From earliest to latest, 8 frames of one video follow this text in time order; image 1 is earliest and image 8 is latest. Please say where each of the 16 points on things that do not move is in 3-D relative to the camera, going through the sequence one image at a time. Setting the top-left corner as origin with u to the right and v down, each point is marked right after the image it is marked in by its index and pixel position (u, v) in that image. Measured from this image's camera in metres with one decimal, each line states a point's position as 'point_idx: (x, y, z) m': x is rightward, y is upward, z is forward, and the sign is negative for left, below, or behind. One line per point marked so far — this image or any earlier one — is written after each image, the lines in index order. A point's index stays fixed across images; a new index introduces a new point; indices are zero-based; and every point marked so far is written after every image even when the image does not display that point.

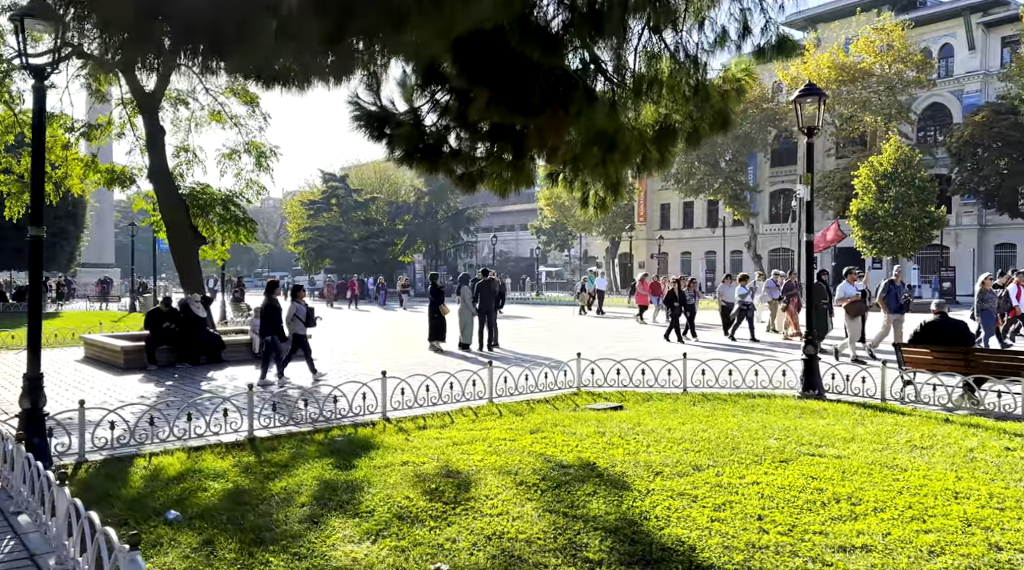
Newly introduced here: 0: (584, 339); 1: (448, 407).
0: (+1.3, -1.3, +16.3) m
1: (-0.8, -1.4, +9.5) m
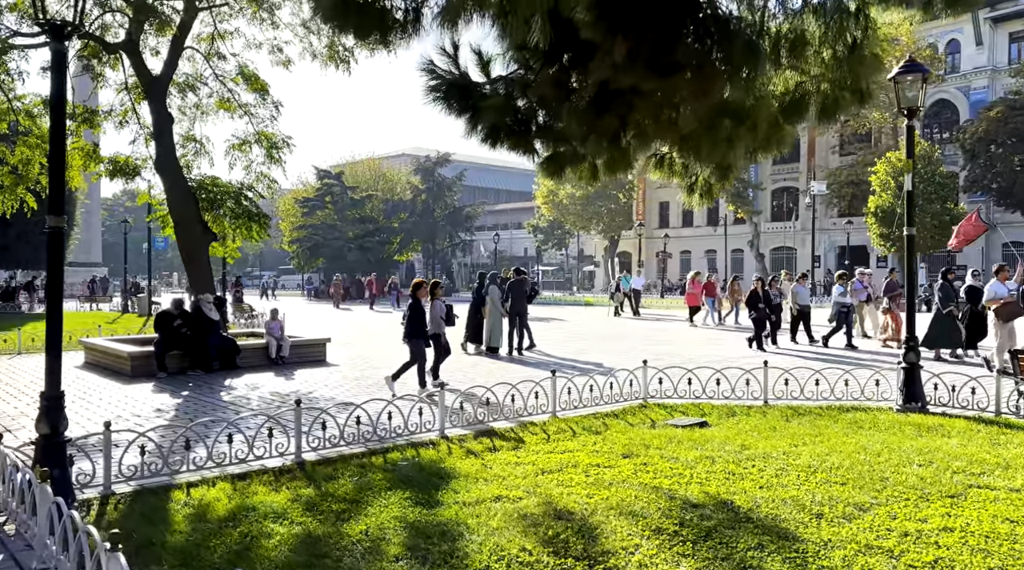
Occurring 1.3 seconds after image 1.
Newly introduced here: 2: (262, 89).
0: (+1.9, -1.3, +15.2) m
1: (0.0, -1.4, +8.5) m
2: (-5.2, +4.0, +17.6) m
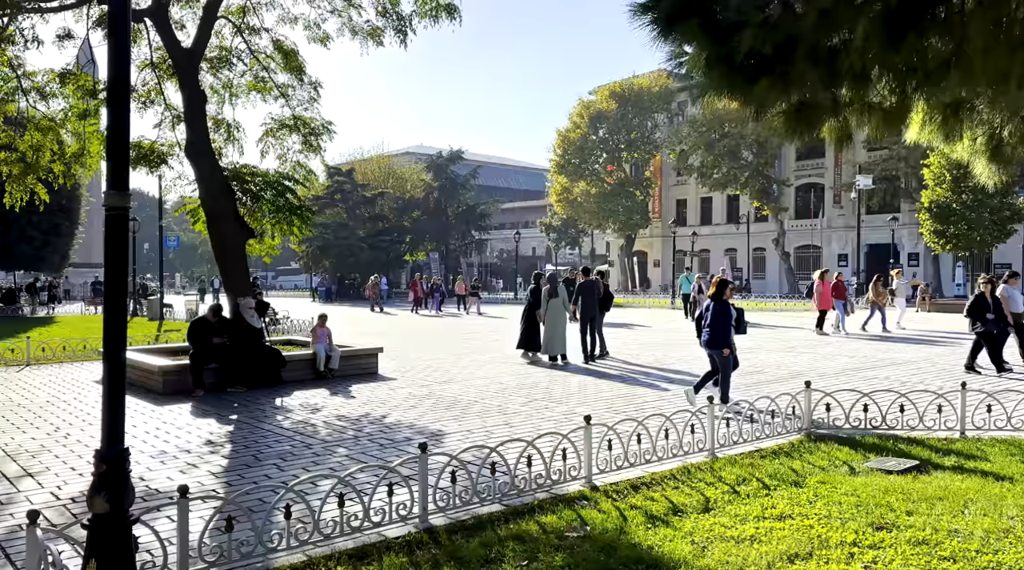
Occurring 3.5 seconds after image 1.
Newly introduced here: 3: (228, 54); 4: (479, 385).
0: (+3.2, -1.3, +13.4) m
1: (+1.2, -1.4, +6.6) m
2: (-3.9, +4.0, +15.7) m
3: (-4.8, +3.9, +14.7) m
4: (-0.5, -1.4, +12.0) m
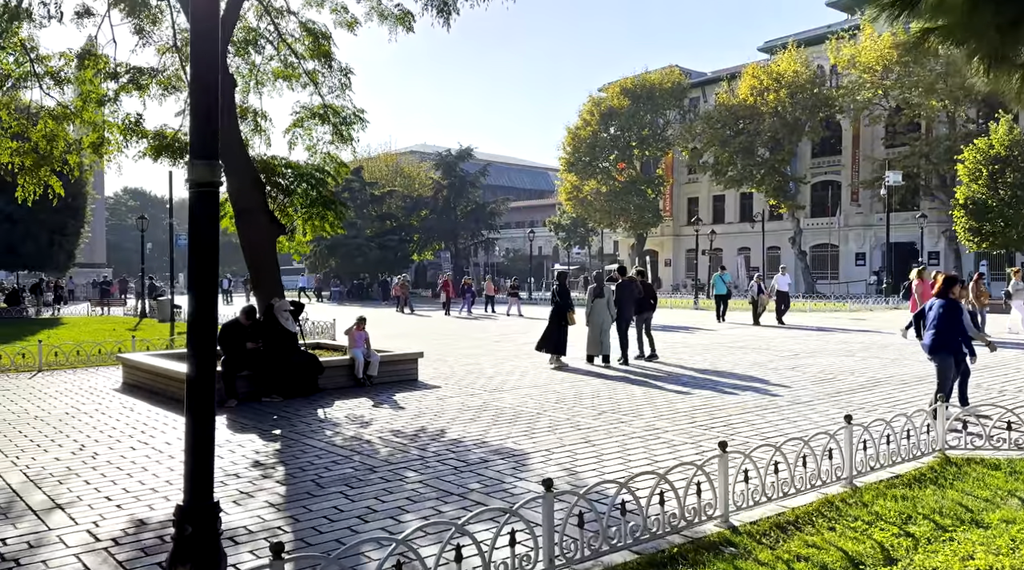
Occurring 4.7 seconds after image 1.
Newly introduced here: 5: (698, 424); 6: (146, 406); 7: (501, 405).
0: (+3.9, -1.3, +12.4) m
1: (+2.0, -1.4, +5.6) m
2: (-3.2, +3.9, +14.7) m
3: (-4.1, +3.9, +13.7) m
4: (+0.3, -1.4, +11.0) m
5: (+1.9, -1.4, +8.7) m
6: (-4.5, -1.5, +10.8) m
7: (-0.1, -1.4, +10.5) m
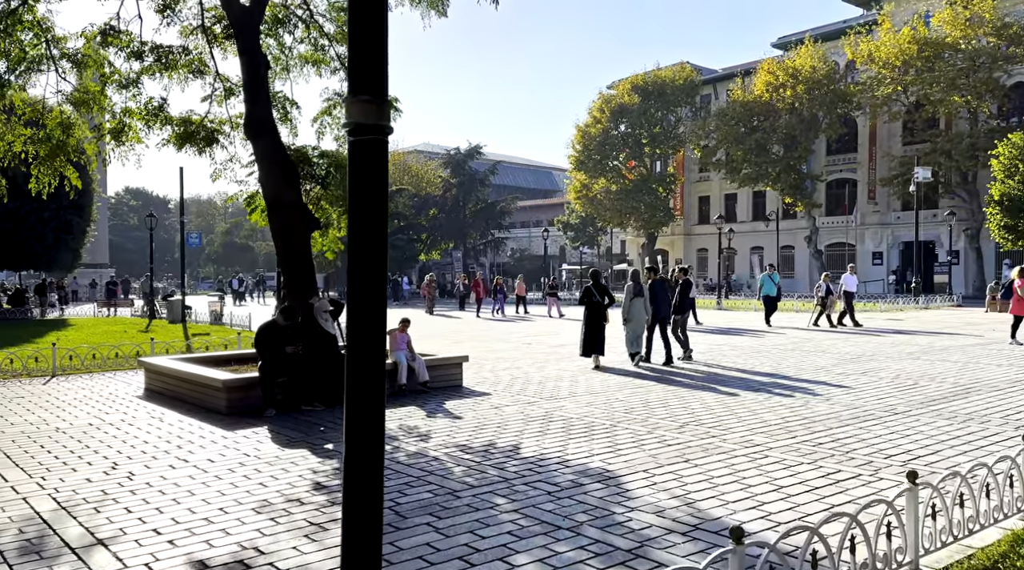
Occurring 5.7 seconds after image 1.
0: (+4.7, -1.3, +11.5) m
1: (+2.7, -1.4, +4.7) m
2: (-2.5, +4.0, +13.8) m
3: (-3.3, +3.9, +12.8) m
4: (+1.0, -1.4, +10.1) m
5: (+2.6, -1.4, +7.8) m
6: (-3.8, -1.5, +9.8) m
7: (+0.6, -1.4, +9.6) m
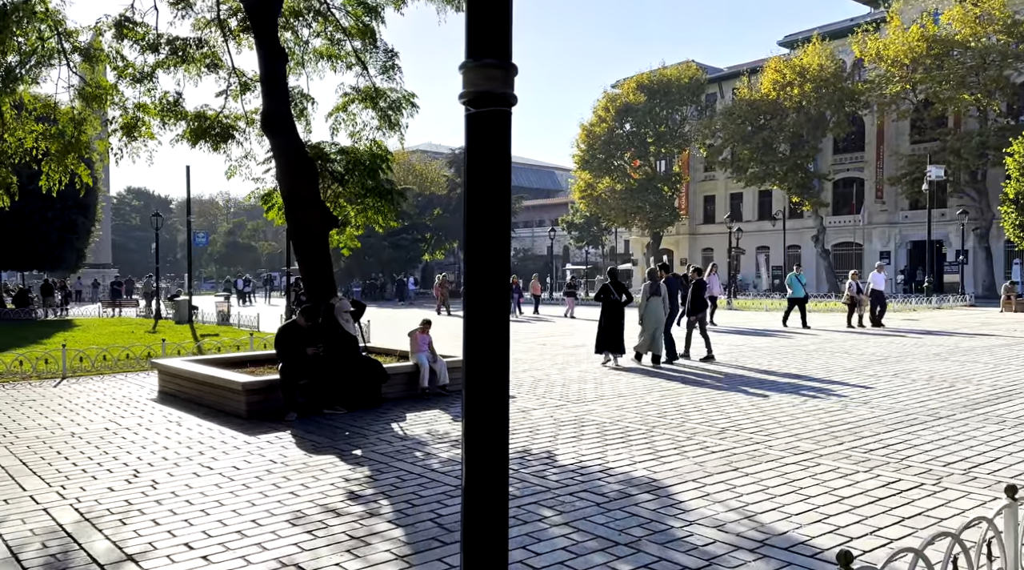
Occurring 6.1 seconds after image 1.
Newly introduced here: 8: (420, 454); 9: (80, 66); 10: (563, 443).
0: (+5.0, -1.3, +11.2) m
1: (+3.0, -1.4, +4.4) m
2: (-2.2, +4.0, +13.5) m
3: (-3.0, +3.9, +12.5) m
4: (+1.3, -1.4, +9.8) m
5: (+2.9, -1.4, +7.5) m
6: (-3.5, -1.5, +9.5) m
7: (+0.9, -1.4, +9.3) m
8: (-0.8, -1.5, +7.6) m
9: (-5.8, +2.9, +11.5) m
10: (+0.5, -1.4, +8.0) m
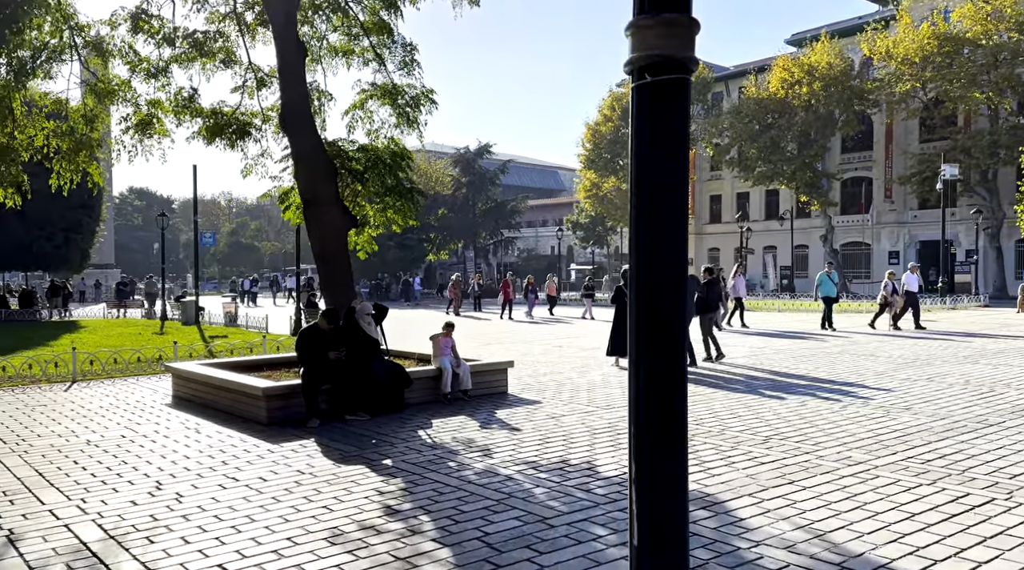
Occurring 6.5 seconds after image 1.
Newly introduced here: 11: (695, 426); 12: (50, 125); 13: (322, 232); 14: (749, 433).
0: (+5.3, -1.3, +10.8) m
1: (+3.3, -1.4, +4.1) m
2: (-1.8, +4.0, +13.2) m
3: (-2.7, +3.9, +12.1) m
4: (+1.7, -1.4, +9.4) m
5: (+3.2, -1.4, +7.1) m
6: (-3.2, -1.5, +9.2) m
7: (+1.2, -1.4, +9.0) m
8: (-0.5, -1.5, +7.2) m
9: (-5.5, +2.8, +11.2) m
10: (+0.8, -1.5, +7.7) m
11: (+1.8, -1.4, +8.7) m
12: (-6.1, +2.1, +11.3) m
13: (-2.4, +0.7, +10.9) m
14: (+2.2, -1.4, +8.3) m
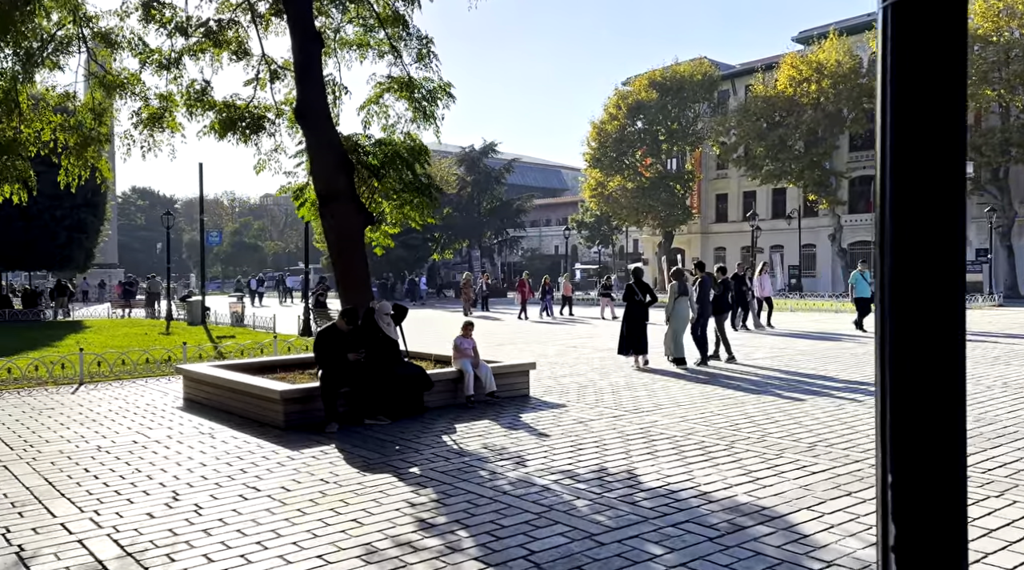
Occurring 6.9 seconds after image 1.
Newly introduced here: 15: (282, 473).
0: (+5.6, -1.3, +10.5) m
1: (+3.6, -1.4, +3.7) m
2: (-1.5, +4.0, +12.8) m
3: (-2.4, +3.9, +11.8) m
4: (+1.9, -1.4, +9.1) m
5: (+3.5, -1.4, +6.8) m
6: (-2.9, -1.5, +8.8) m
7: (+1.5, -1.4, +8.6) m
8: (-0.2, -1.5, +6.9) m
9: (-5.2, +2.8, +10.9) m
10: (+1.1, -1.5, +7.3) m
11: (+2.1, -1.4, +8.3) m
12: (-5.8, +2.1, +11.0) m
13: (-2.1, +0.7, +10.6) m
14: (+2.5, -1.4, +7.9) m
15: (-1.8, -1.5, +6.9) m
